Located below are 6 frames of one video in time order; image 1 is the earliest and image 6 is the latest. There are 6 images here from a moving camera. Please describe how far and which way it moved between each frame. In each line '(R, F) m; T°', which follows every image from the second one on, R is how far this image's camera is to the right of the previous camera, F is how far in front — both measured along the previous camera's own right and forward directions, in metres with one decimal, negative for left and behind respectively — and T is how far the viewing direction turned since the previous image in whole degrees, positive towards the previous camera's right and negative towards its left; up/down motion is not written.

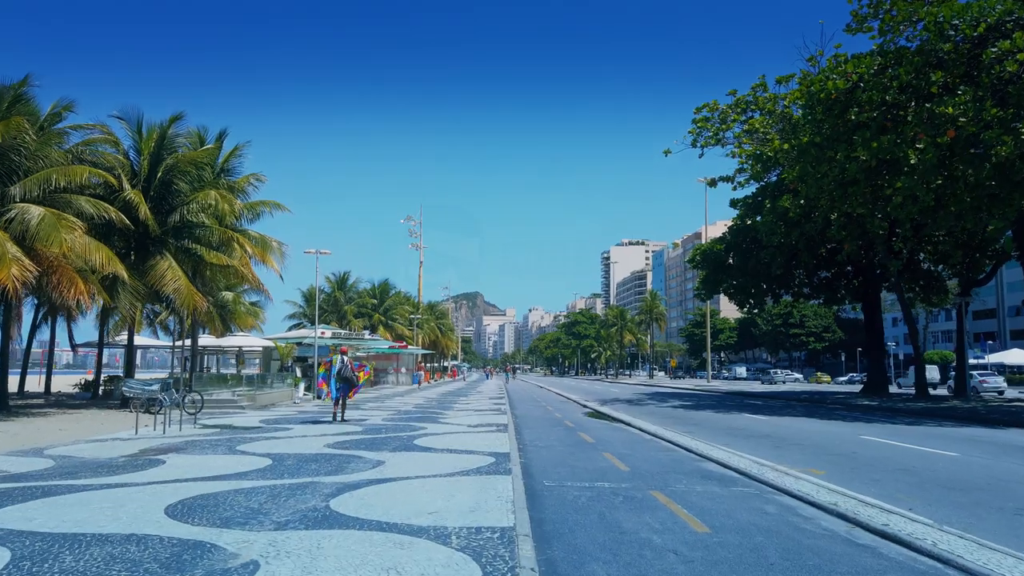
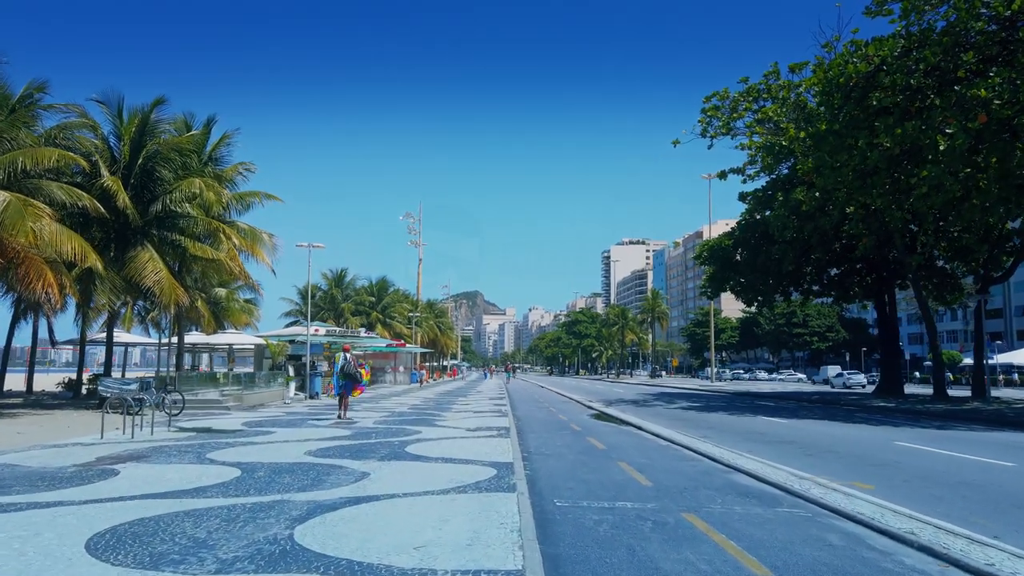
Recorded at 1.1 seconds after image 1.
(-0.1, +1.3) m; 0°
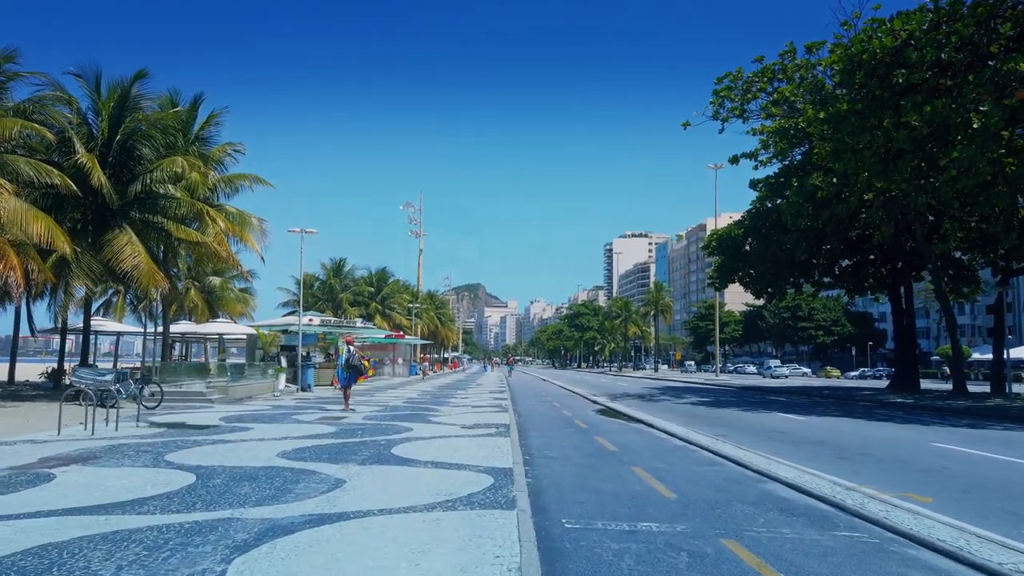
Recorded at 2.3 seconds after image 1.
(0.0, +1.3) m; 0°
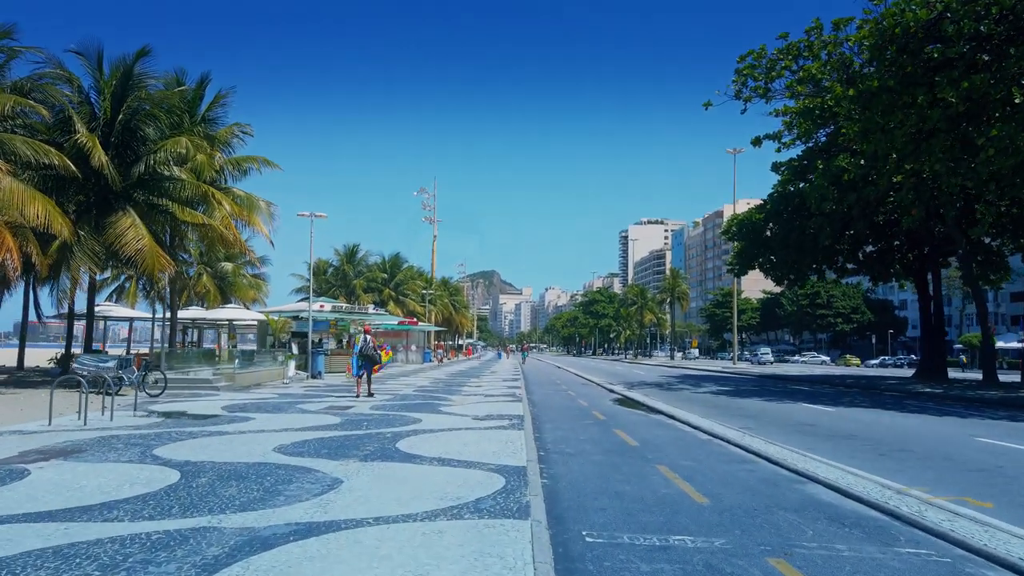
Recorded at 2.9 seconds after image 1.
(0.0, +0.8) m; -1°
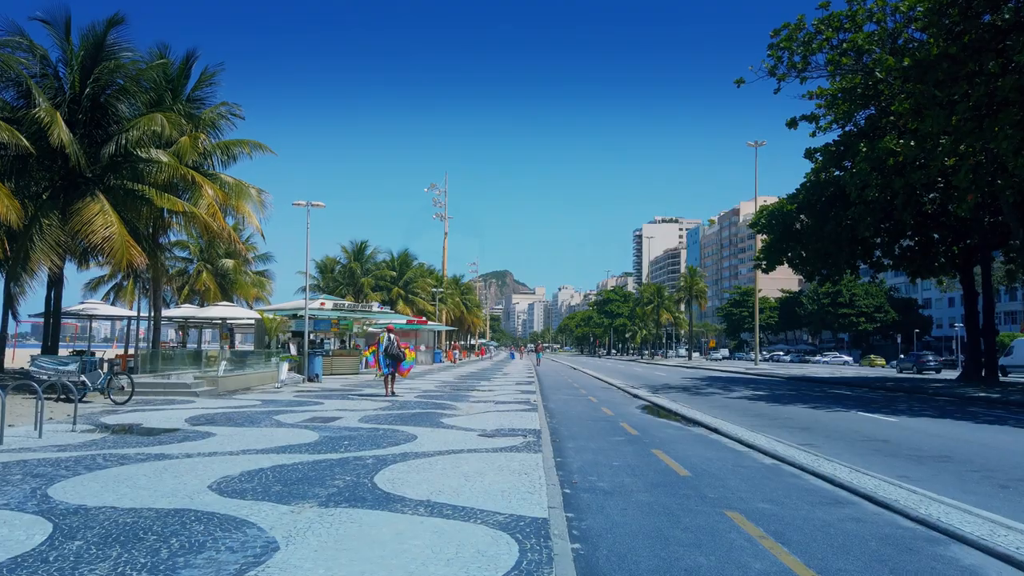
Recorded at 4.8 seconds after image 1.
(0.0, +2.3) m; -1°
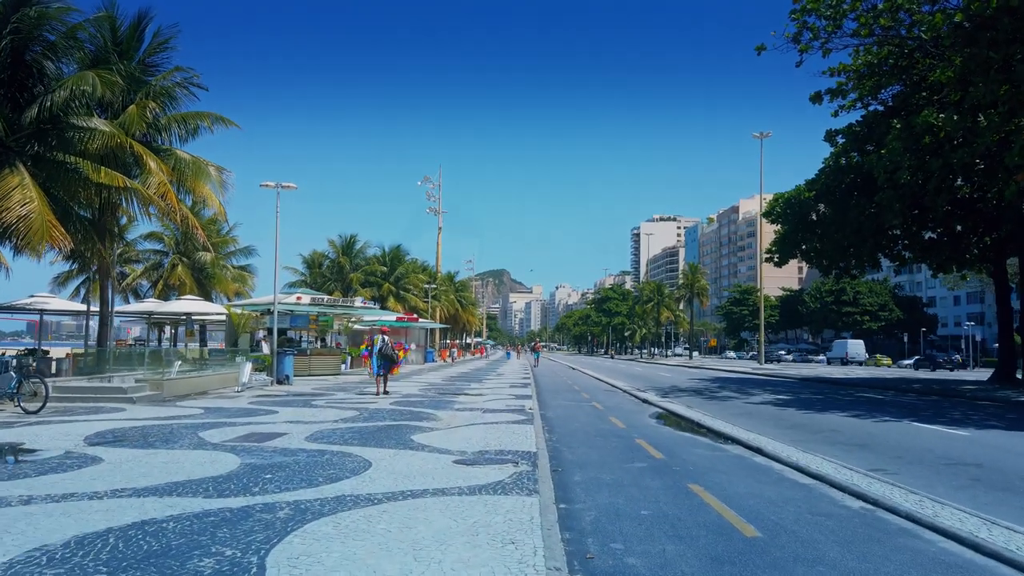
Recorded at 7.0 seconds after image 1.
(+0.1, +2.7) m; 0°
